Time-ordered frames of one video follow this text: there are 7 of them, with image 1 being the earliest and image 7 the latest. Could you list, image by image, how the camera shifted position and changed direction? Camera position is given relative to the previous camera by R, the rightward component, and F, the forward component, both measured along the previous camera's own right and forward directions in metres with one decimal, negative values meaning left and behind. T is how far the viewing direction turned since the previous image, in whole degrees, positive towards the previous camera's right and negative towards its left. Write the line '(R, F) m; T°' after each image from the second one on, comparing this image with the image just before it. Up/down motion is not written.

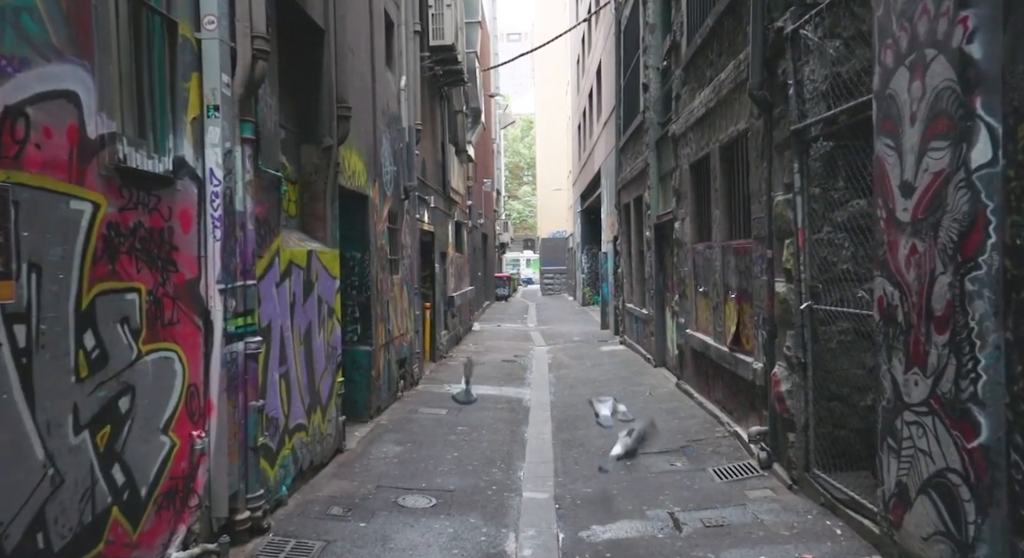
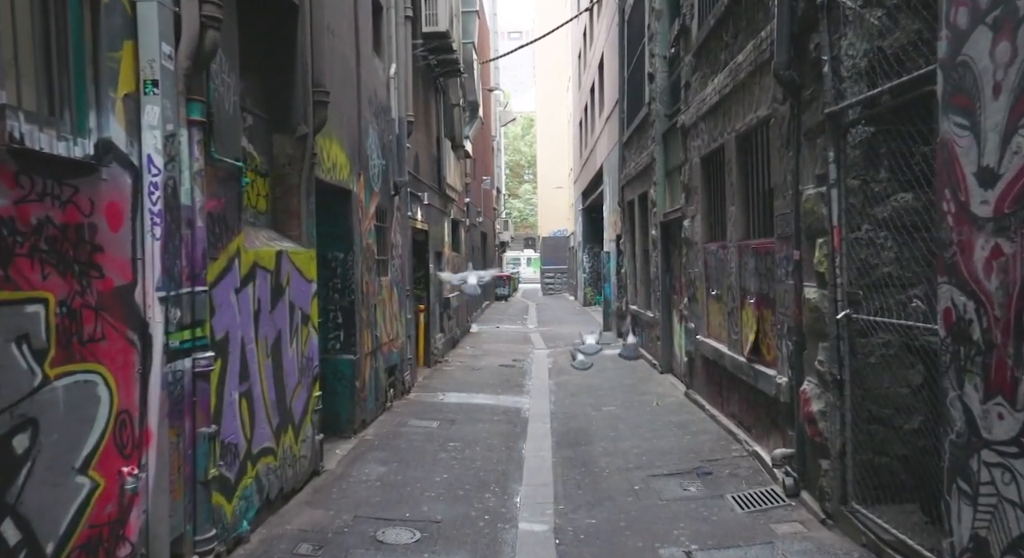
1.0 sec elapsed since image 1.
(0.0, +0.8) m; 0°
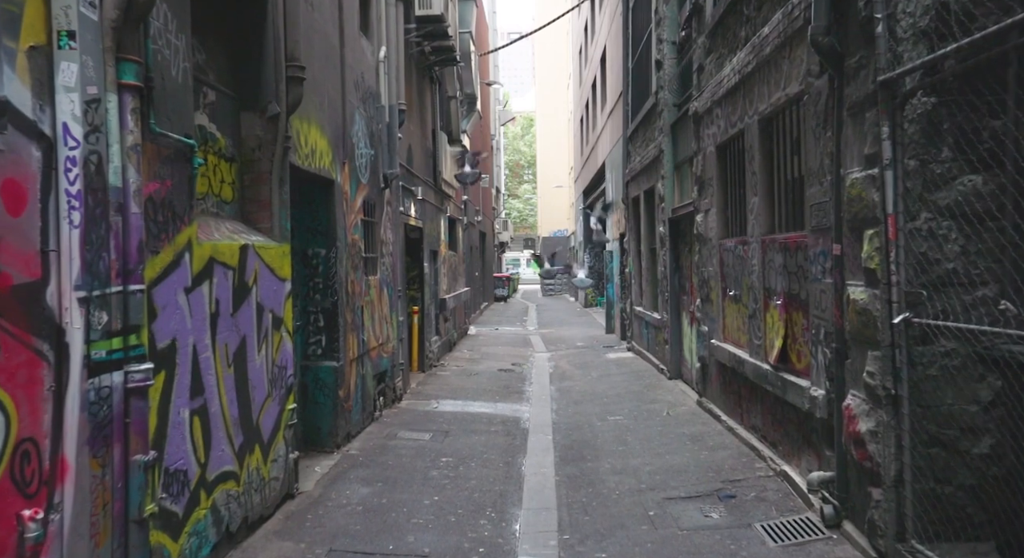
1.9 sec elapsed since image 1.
(0.0, +0.8) m; 0°
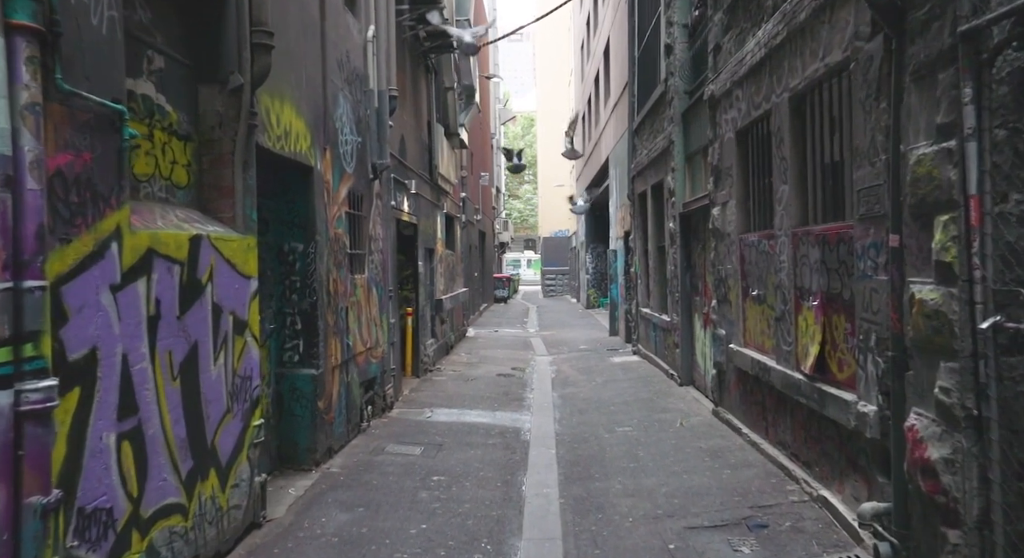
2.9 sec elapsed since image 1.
(0.0, +0.8) m; 0°
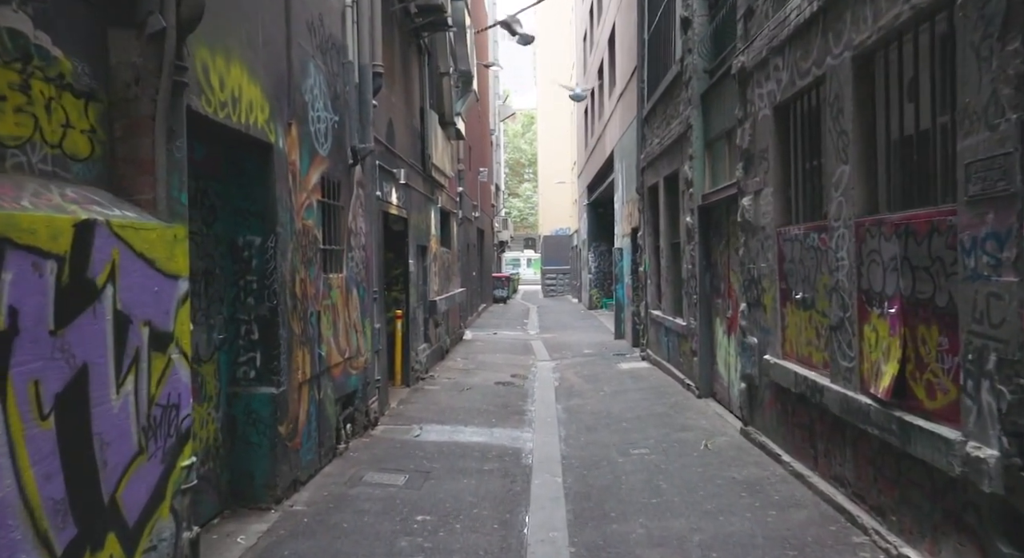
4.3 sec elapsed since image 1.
(0.0, +1.2) m; 0°
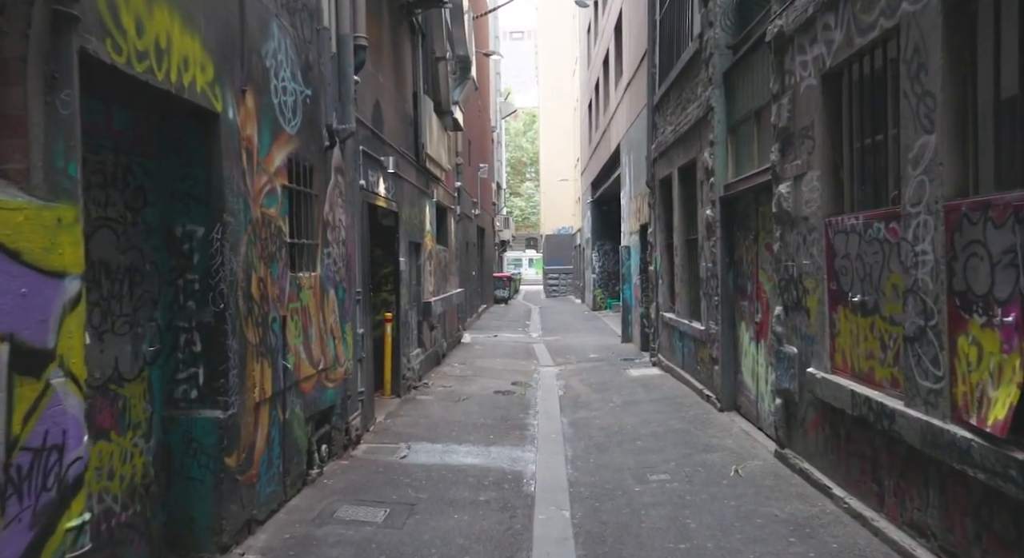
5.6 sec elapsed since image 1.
(0.0, +1.1) m; 0°
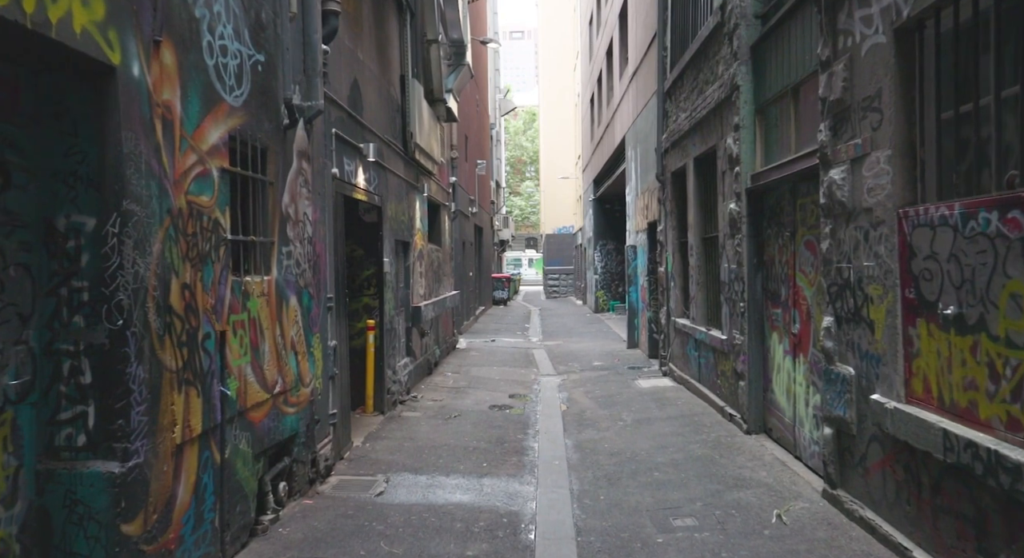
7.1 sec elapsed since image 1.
(0.0, +1.2) m; 0°
